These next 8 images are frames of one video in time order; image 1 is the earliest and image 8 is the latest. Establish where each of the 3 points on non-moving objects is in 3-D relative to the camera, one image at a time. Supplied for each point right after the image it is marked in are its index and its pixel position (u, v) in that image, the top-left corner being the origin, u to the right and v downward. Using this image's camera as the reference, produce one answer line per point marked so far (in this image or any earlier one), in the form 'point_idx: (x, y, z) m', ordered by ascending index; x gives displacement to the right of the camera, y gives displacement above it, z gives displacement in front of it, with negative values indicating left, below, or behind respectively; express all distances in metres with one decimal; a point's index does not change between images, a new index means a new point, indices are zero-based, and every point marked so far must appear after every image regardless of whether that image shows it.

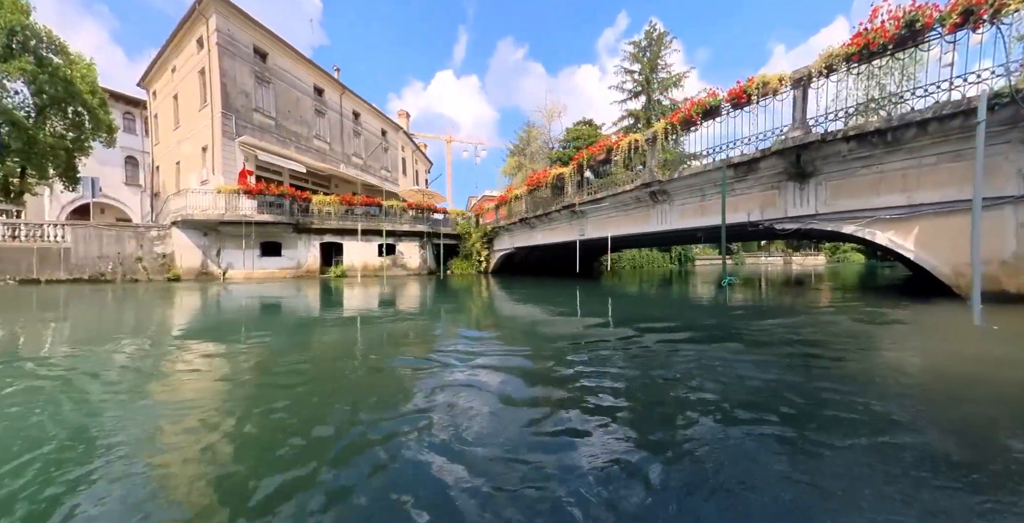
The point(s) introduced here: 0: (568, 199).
0: (+2.8, +2.0, +12.5) m
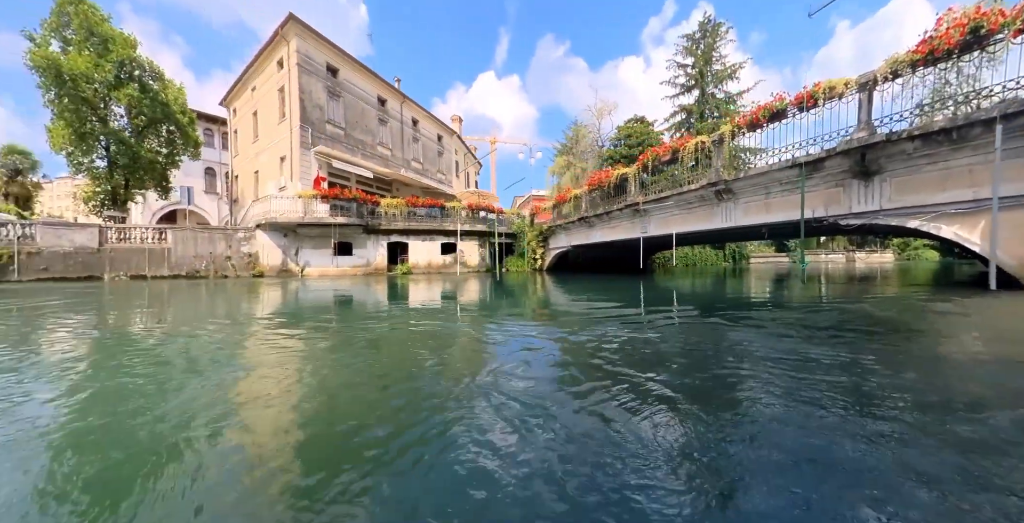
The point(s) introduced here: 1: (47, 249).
0: (+4.4, +2.1, +12.5) m
1: (-18.2, +0.5, +14.1) m
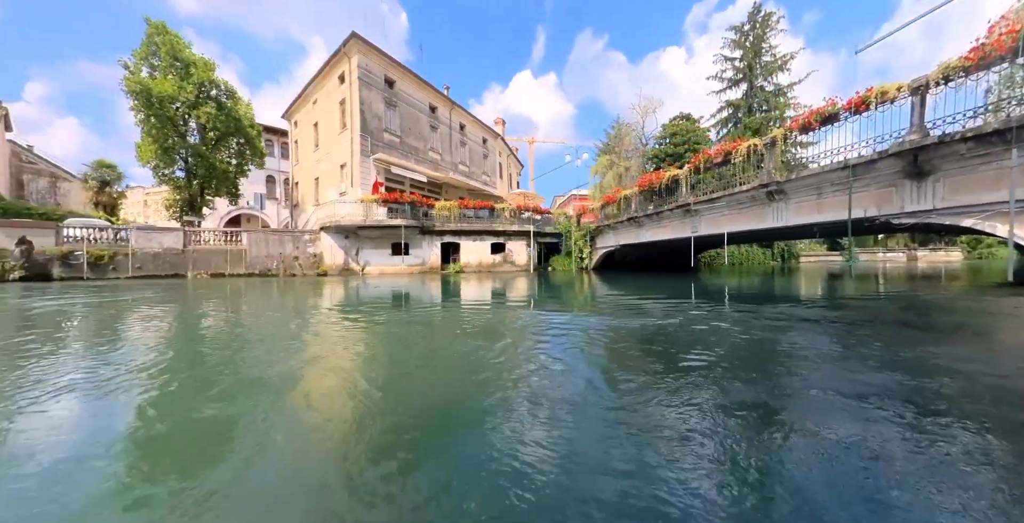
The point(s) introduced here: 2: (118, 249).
0: (+5.9, +2.1, +12.5) m
1: (-16.6, +0.5, +16.1) m
2: (-17.3, +0.6, +15.6) m
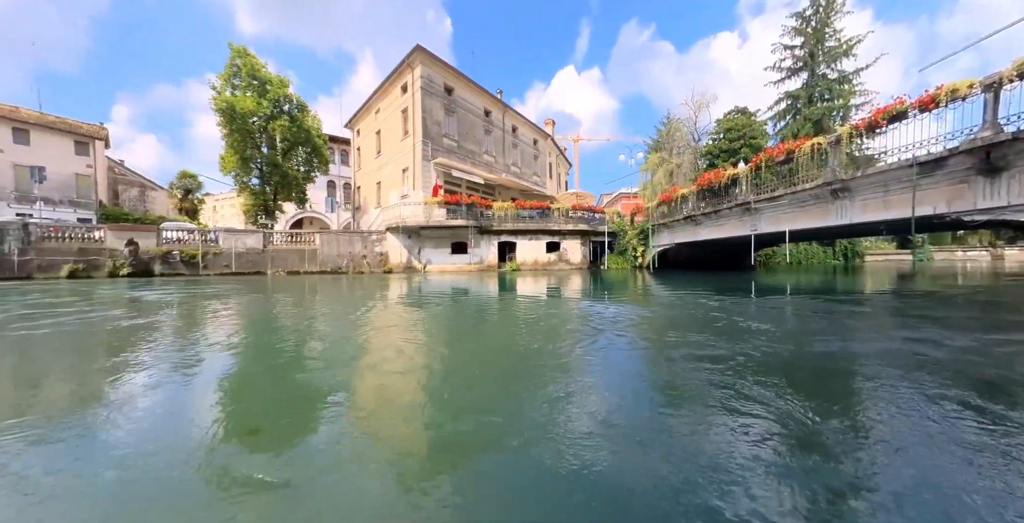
0: (+7.6, +2.2, +12.3) m
1: (-14.3, +0.6, +18.2) m
2: (-15.1, +0.6, +17.9) m
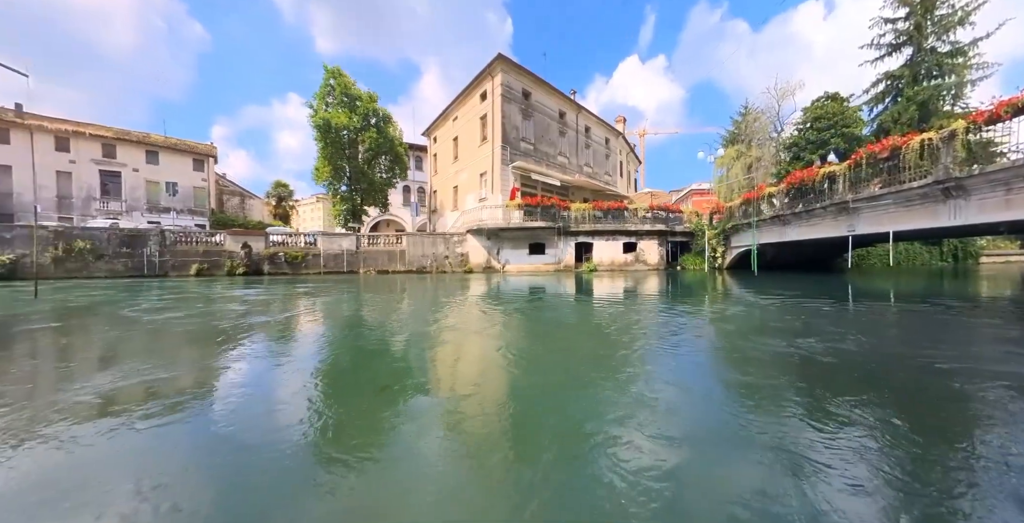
0: (+10.0, +2.2, +11.5) m
1: (-10.7, +0.5, +20.8) m
2: (-11.5, +0.6, +20.6) m
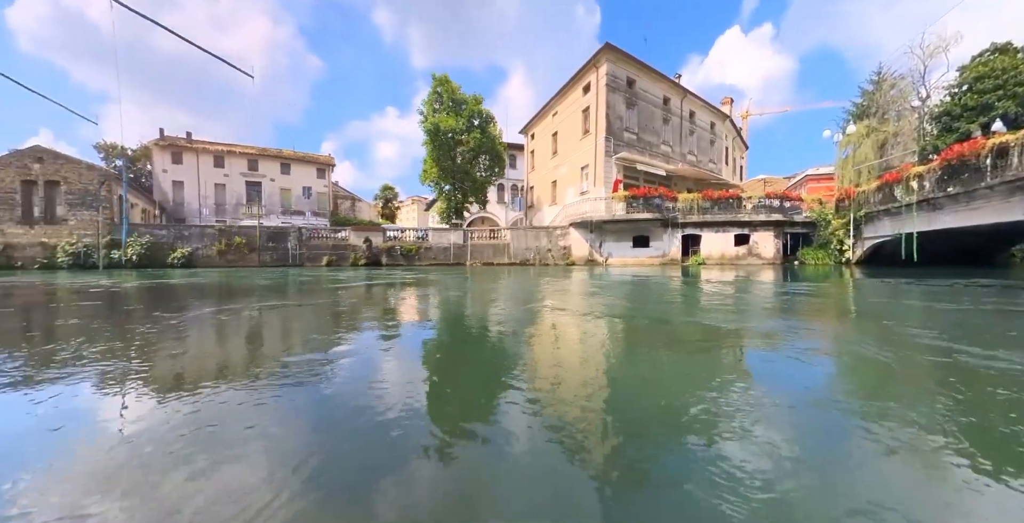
0: (+13.2, +2.4, +9.8) m
1: (-4.9, +1.0, +23.6) m
2: (-5.8, +1.1, +23.5) m
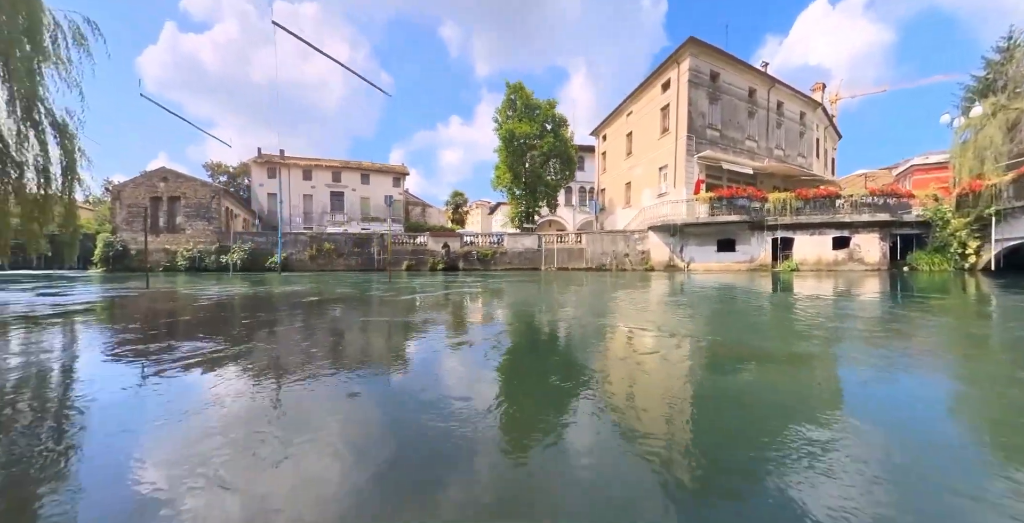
0: (+15.3, +2.2, +7.3) m
1: (-0.1, +0.8, +24.0) m
2: (-0.9, +0.8, +24.2) m
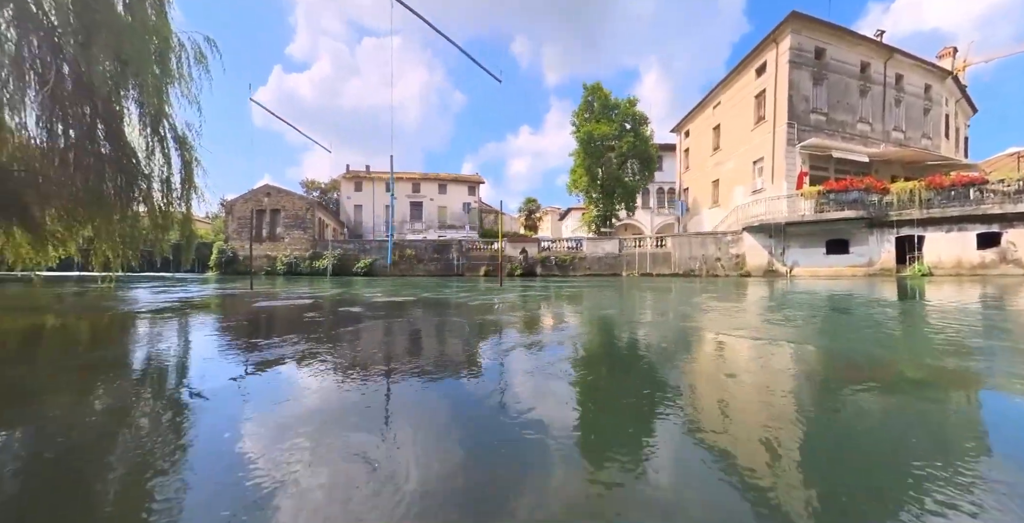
0: (+16.8, +2.2, +3.6) m
1: (+4.9, +0.4, +23.0) m
2: (+4.0, +0.5, +23.2) m
